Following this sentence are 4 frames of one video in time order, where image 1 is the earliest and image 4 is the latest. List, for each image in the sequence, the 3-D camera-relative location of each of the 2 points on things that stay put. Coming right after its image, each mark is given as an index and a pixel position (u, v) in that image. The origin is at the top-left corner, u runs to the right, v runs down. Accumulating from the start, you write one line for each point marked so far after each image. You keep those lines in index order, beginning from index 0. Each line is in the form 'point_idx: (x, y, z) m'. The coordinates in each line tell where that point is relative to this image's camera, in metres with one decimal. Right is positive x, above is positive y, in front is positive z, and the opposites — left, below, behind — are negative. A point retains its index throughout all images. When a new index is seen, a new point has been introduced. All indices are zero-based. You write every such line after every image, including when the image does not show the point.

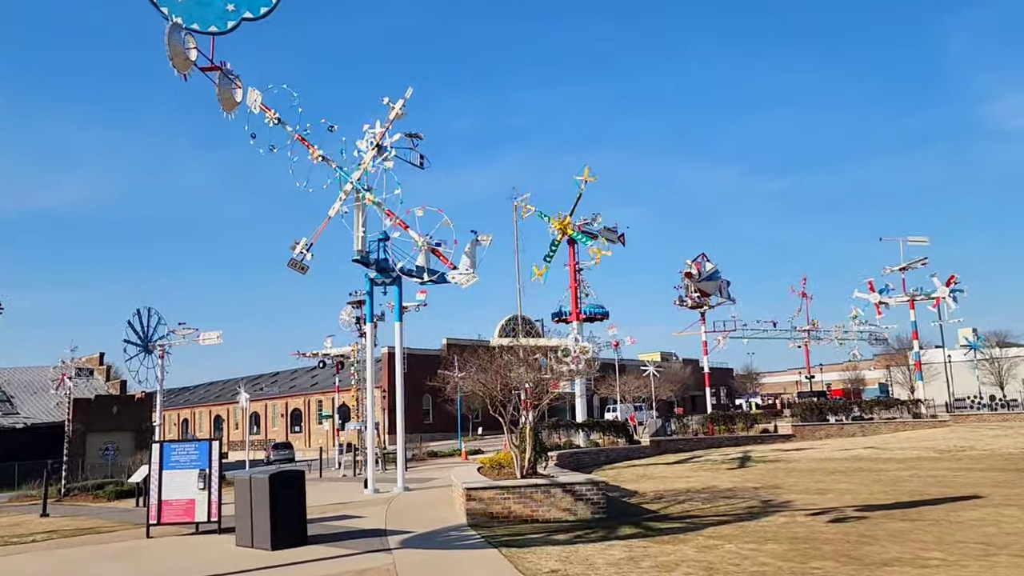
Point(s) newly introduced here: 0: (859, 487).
0: (+7.2, -4.2, +17.8) m
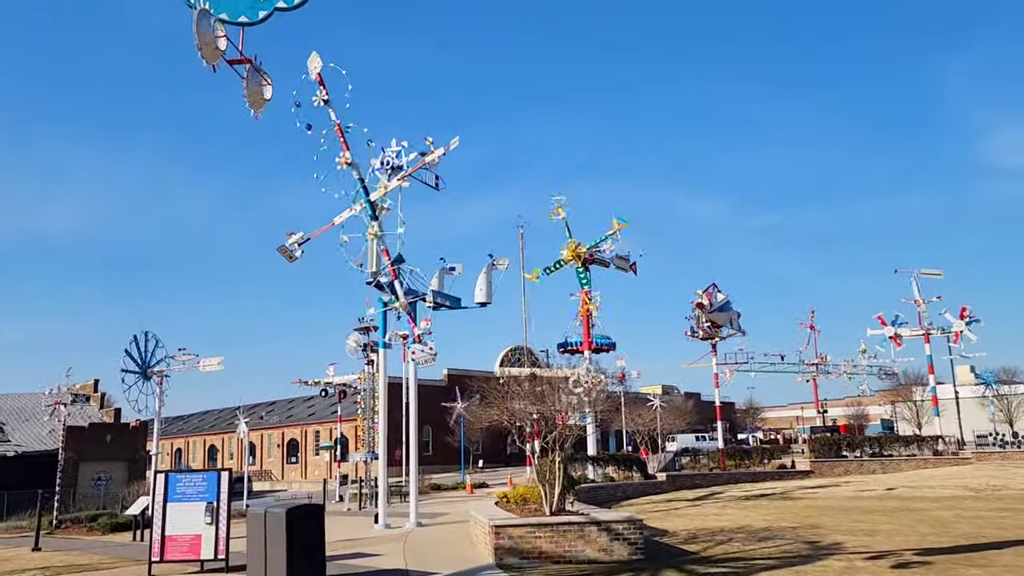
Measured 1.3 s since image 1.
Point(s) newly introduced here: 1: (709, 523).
0: (+7.7, -4.7, +16.8) m
1: (+4.5, -5.3, +19.4) m
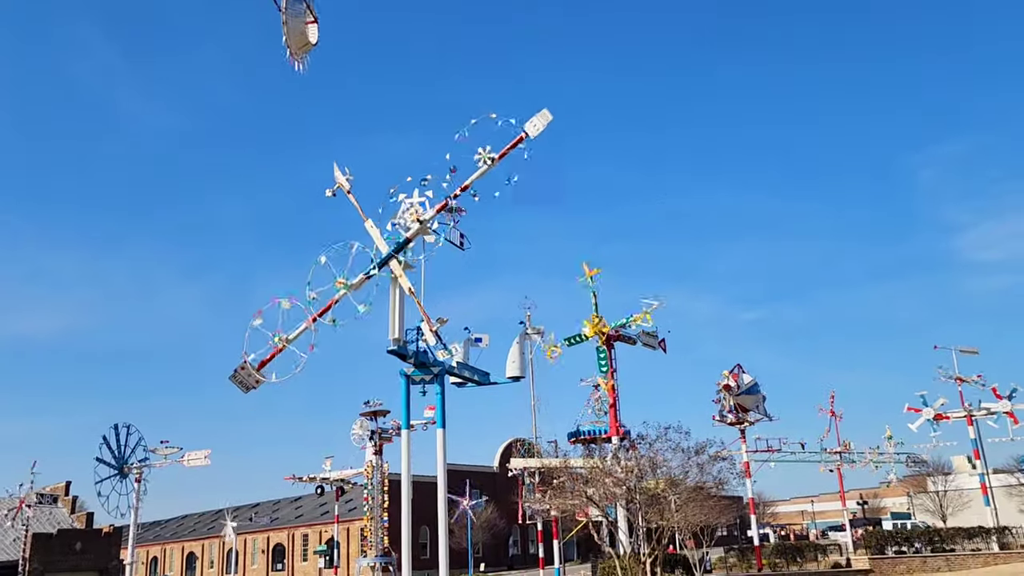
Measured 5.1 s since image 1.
0: (+8.8, -5.5, +13.4) m
1: (+5.5, -6.4, +15.8) m
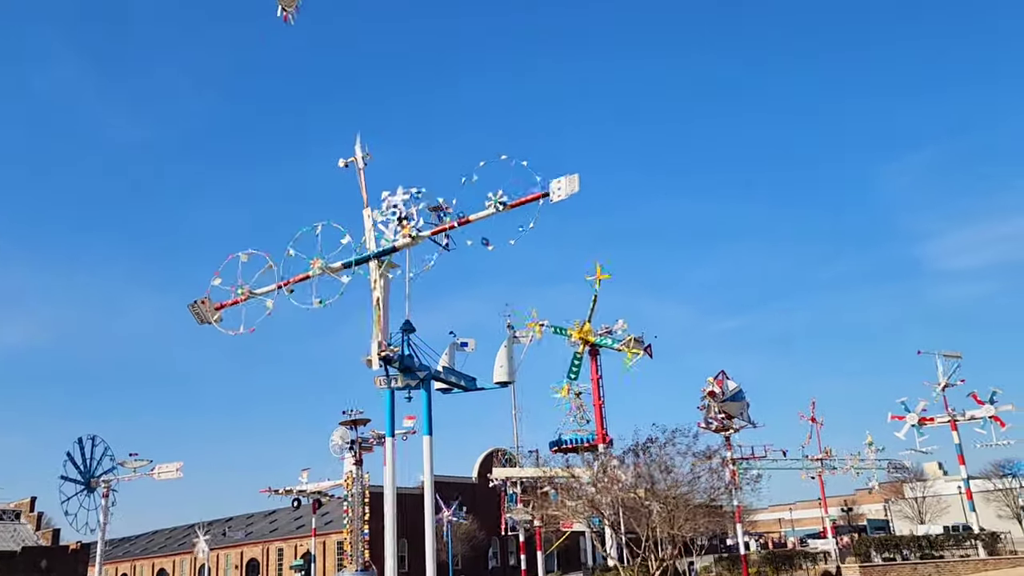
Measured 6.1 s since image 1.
0: (+8.8, -5.4, +12.8) m
1: (+5.4, -6.4, +15.1) m
